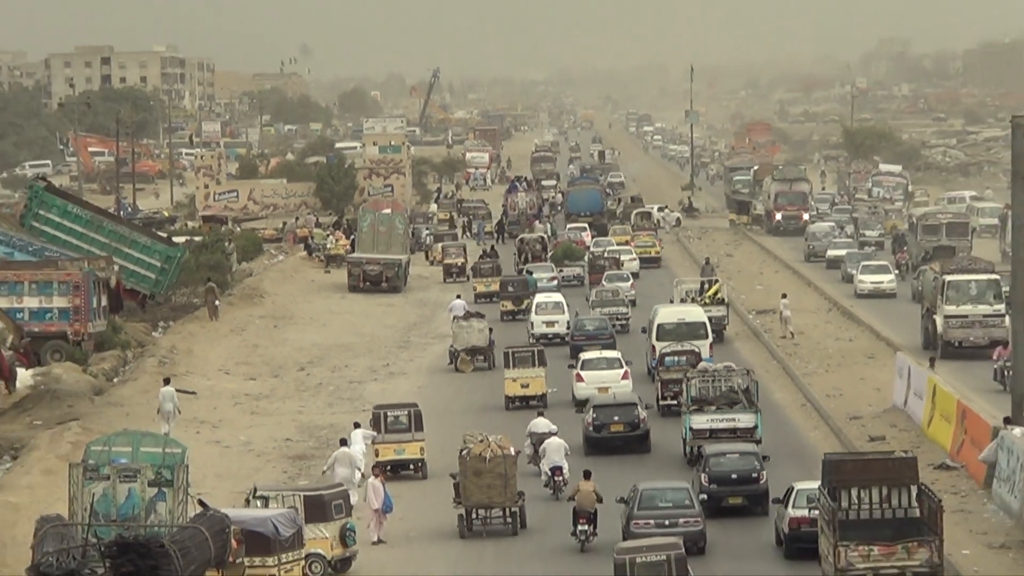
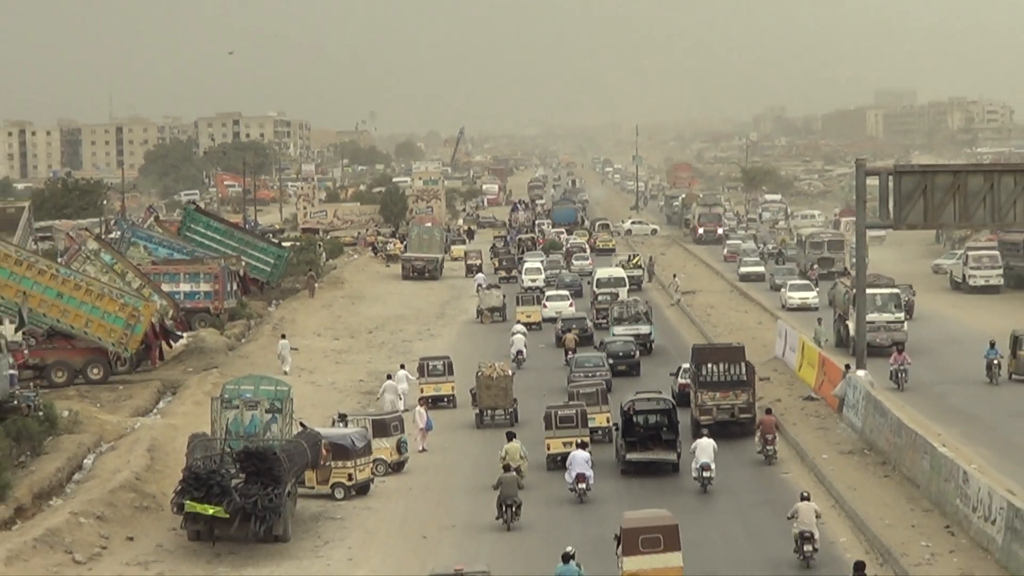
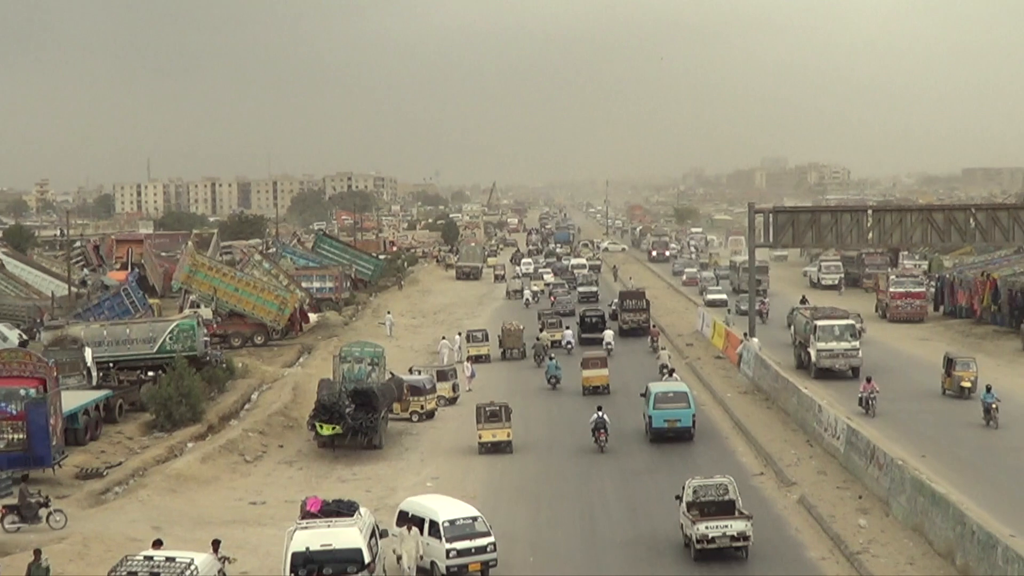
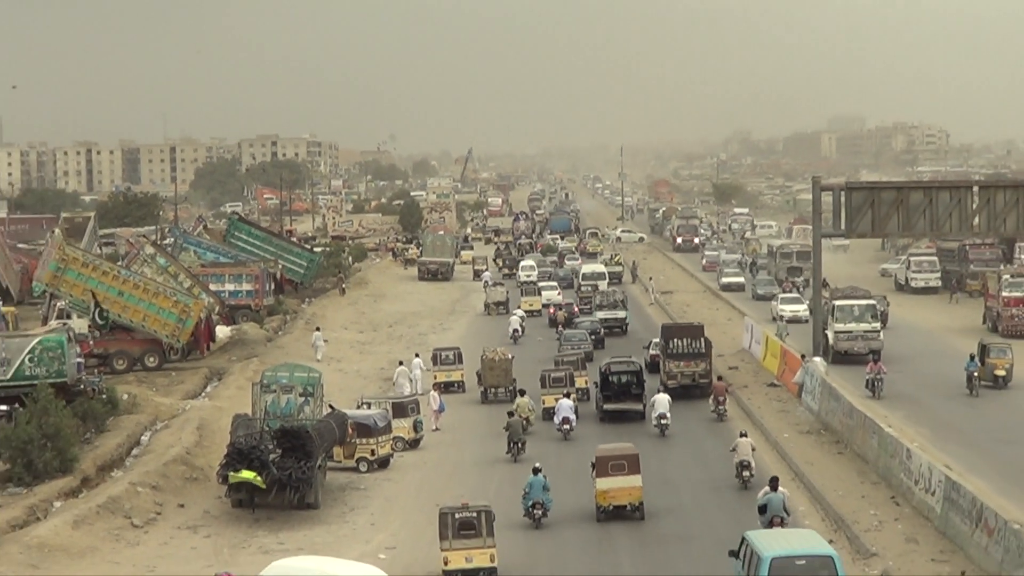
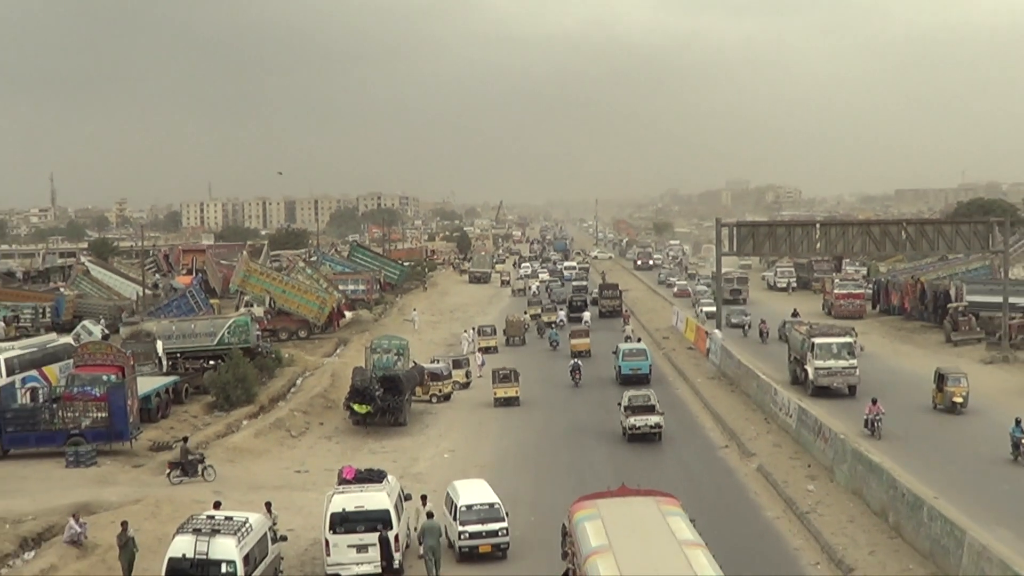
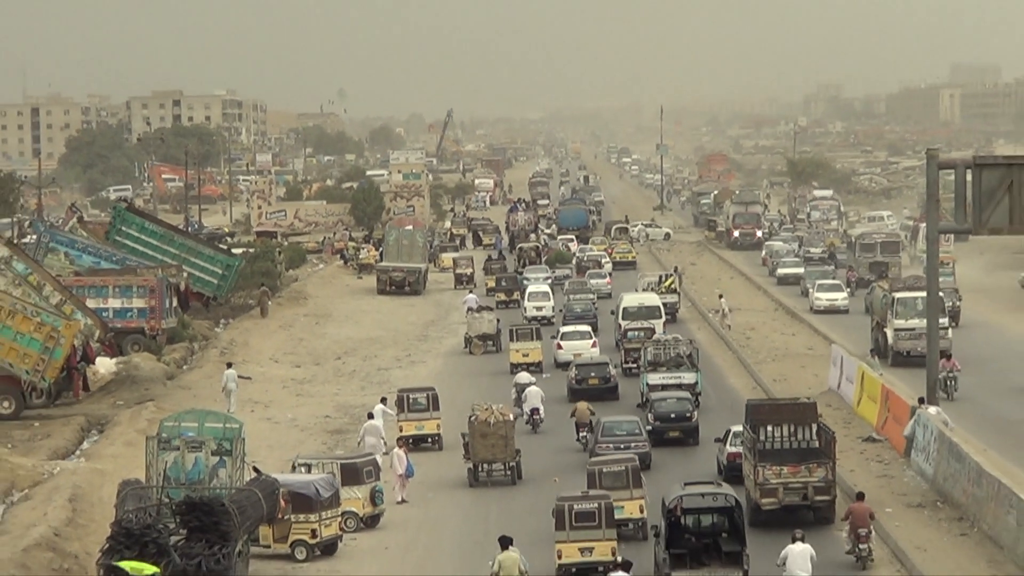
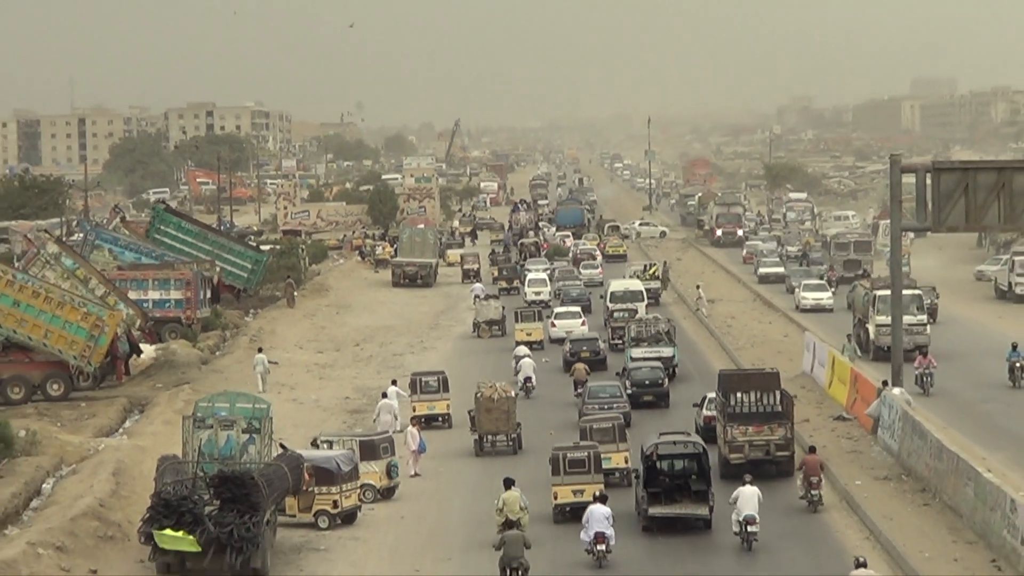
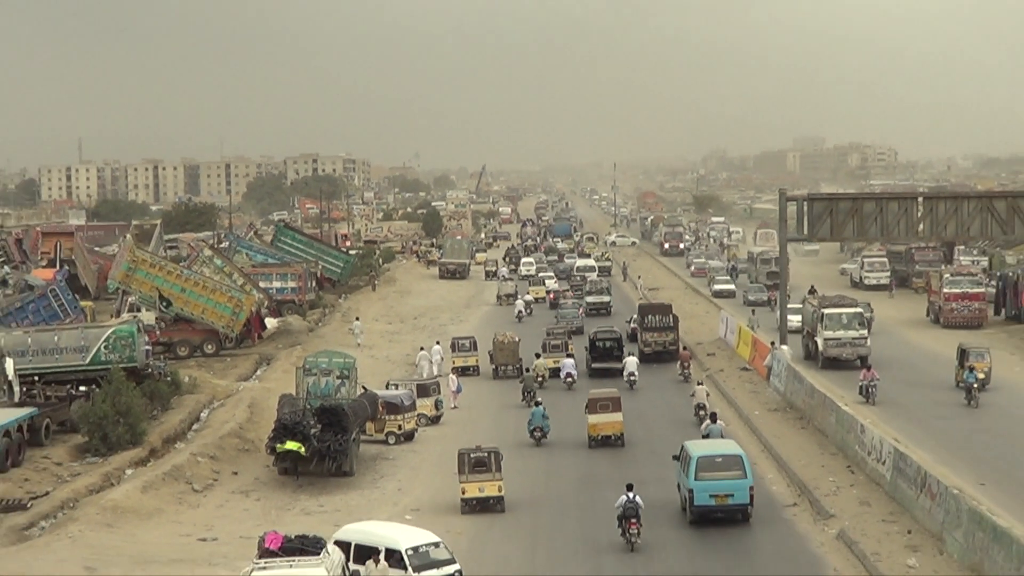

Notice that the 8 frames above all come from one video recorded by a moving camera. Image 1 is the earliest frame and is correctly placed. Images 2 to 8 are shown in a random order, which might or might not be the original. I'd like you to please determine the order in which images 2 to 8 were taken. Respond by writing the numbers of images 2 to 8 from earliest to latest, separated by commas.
6, 7, 2, 4, 8, 3, 5
